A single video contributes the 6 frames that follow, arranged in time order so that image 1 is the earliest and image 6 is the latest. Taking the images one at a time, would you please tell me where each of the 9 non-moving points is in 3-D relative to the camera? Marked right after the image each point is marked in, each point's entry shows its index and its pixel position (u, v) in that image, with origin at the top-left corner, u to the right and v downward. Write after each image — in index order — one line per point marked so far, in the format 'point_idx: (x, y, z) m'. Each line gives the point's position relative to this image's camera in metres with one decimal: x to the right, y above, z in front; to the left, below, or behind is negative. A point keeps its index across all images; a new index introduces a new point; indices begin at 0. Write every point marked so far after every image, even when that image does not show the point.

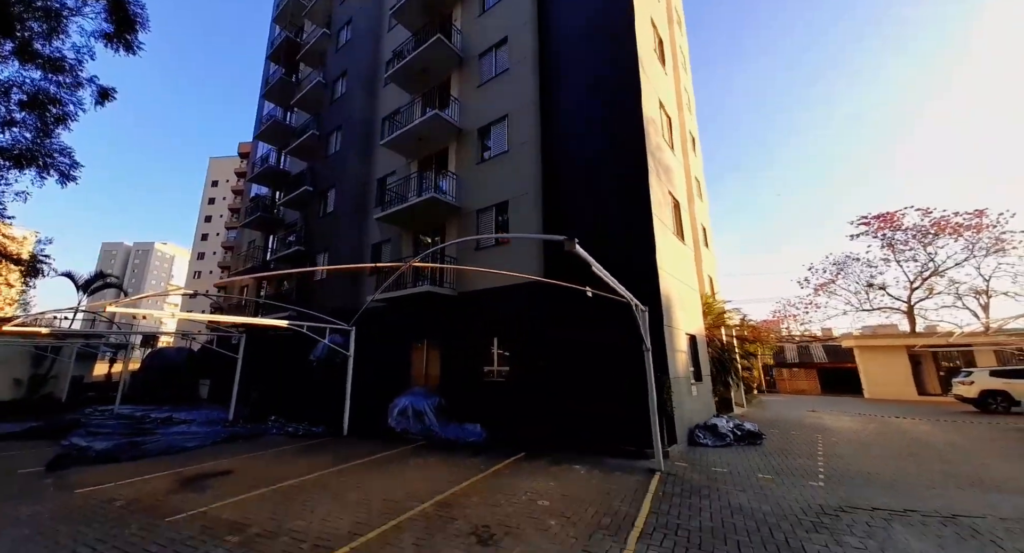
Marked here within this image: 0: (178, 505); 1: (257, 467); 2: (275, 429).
0: (-4.1, -2.8, +5.1) m
1: (-4.2, -3.1, +6.8) m
2: (-6.2, -4.0, +10.7) m
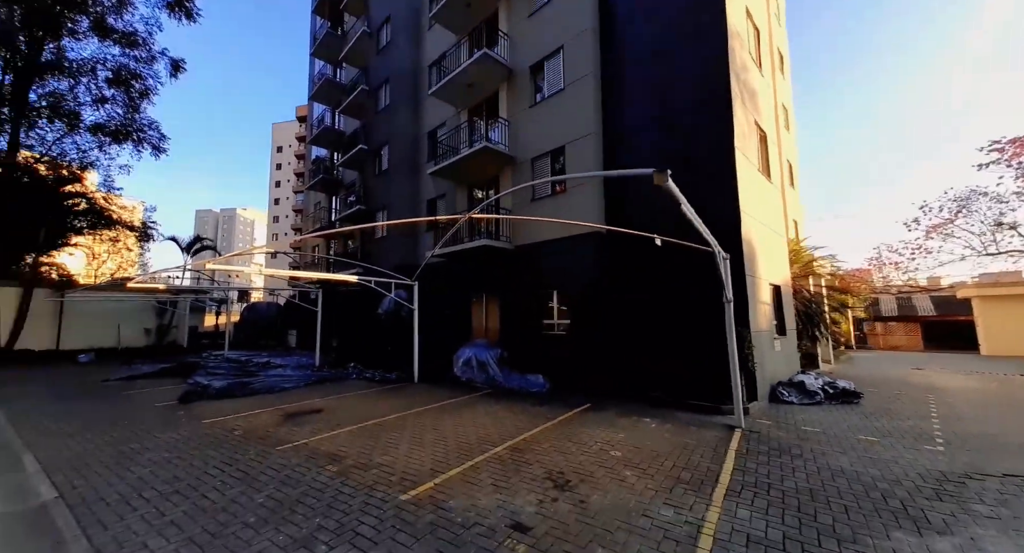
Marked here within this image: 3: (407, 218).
0: (-3.2, -2.2, +5.8) m
1: (-3.0, -2.4, +7.5) m
2: (-4.5, -2.8, +11.7) m
3: (-3.8, +2.2, +14.3) m
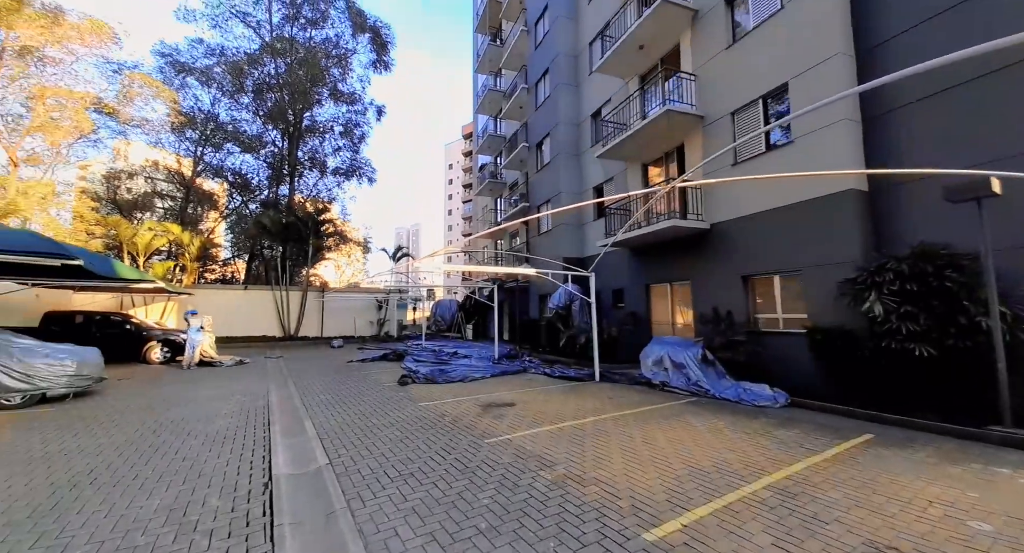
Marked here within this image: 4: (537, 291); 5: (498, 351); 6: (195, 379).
0: (-0.3, -2.2, +5.8) m
1: (+0.5, -2.3, +7.3) m
2: (+0.7, -2.6, +11.8) m
3: (+2.1, +2.4, +13.9) m
4: (+1.0, -0.6, +17.4) m
5: (-0.5, -2.6, +14.3) m
6: (-8.8, -2.8, +11.4) m
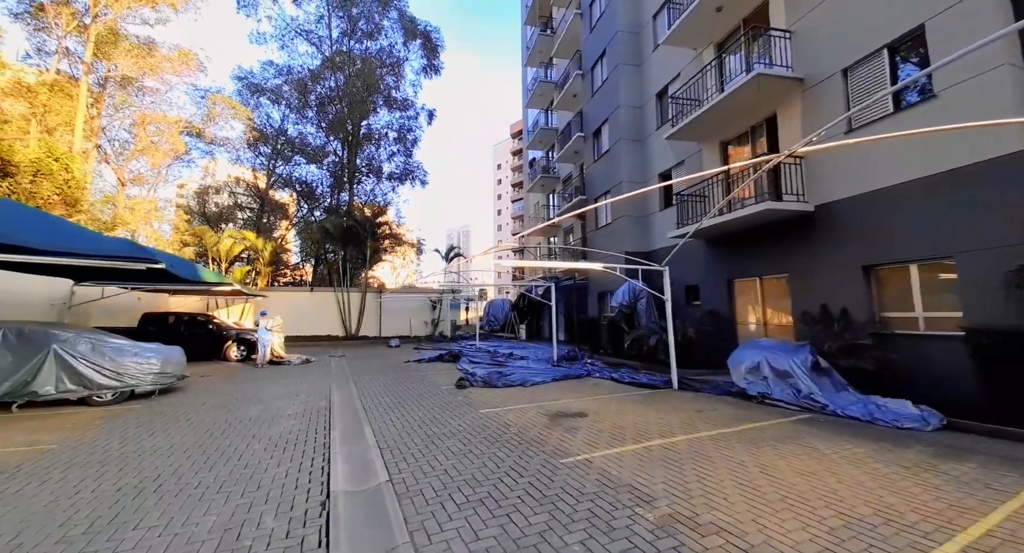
0: (+0.6, -2.1, +5.1) m
1: (+1.6, -2.2, +6.5) m
2: (+2.4, -2.5, +11.0) m
3: (+3.9, +2.5, +12.8) m
4: (+3.3, -0.5, +16.4) m
5: (+1.5, -2.5, +13.5) m
6: (-7.1, -2.9, +11.7) m
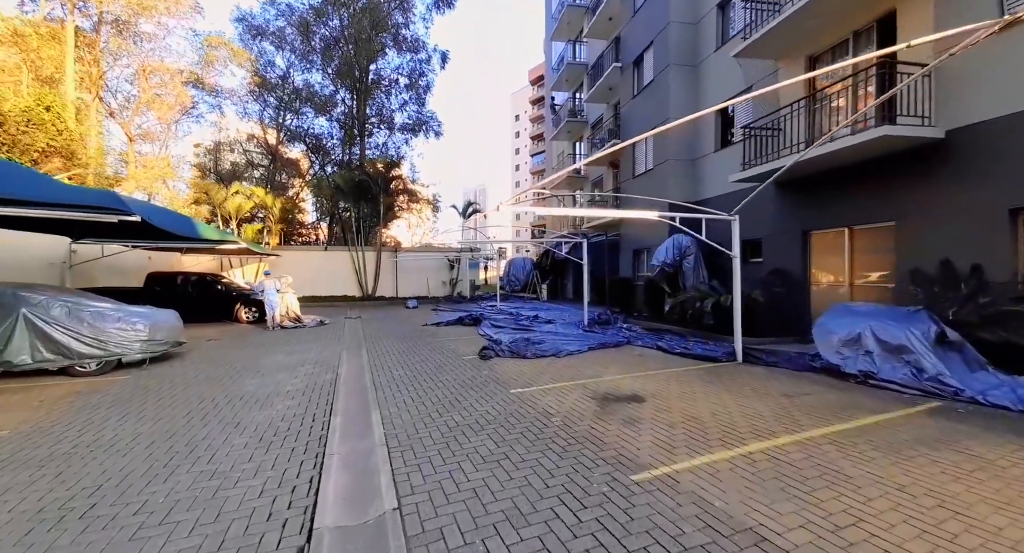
0: (+1.1, -1.6, +3.9) m
1: (+2.1, -1.5, +5.2) m
2: (+3.1, -1.5, +9.7) m
3: (+4.7, +3.8, +11.0) m
4: (+4.3, +1.1, +14.9) m
5: (+2.3, -1.2, +12.3) m
6: (-6.3, -1.7, +10.8) m
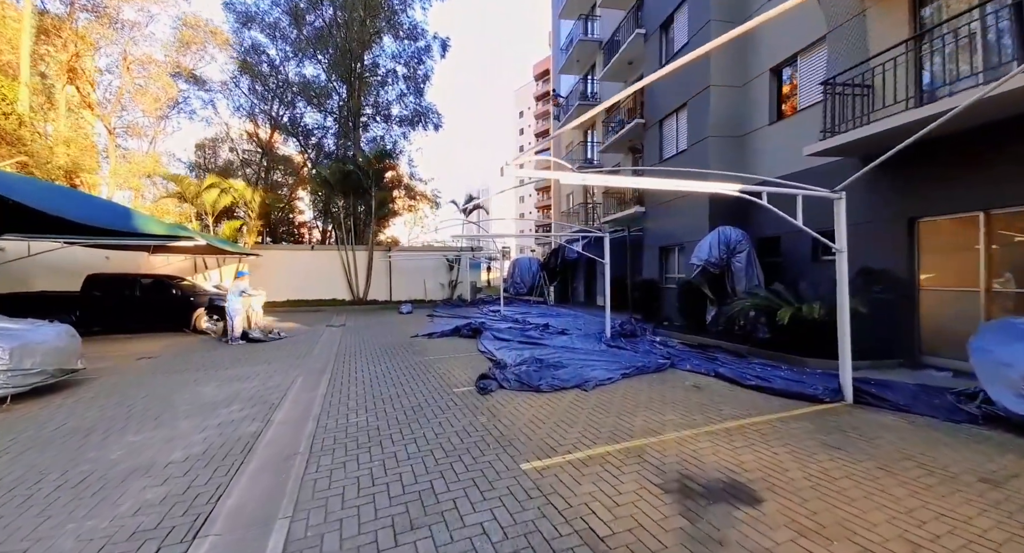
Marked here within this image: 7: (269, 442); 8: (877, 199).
0: (+1.2, -1.6, +1.7) m
1: (+2.2, -1.6, +3.1) m
2: (+3.2, -1.5, +7.5) m
3: (+4.8, +3.7, +8.8) m
4: (+4.4, +1.1, +12.7) m
5: (+2.4, -1.2, +10.1) m
6: (-6.2, -1.8, +8.7) m
7: (-2.5, -1.7, +4.4) m
8: (+6.0, +1.2, +6.6) m
